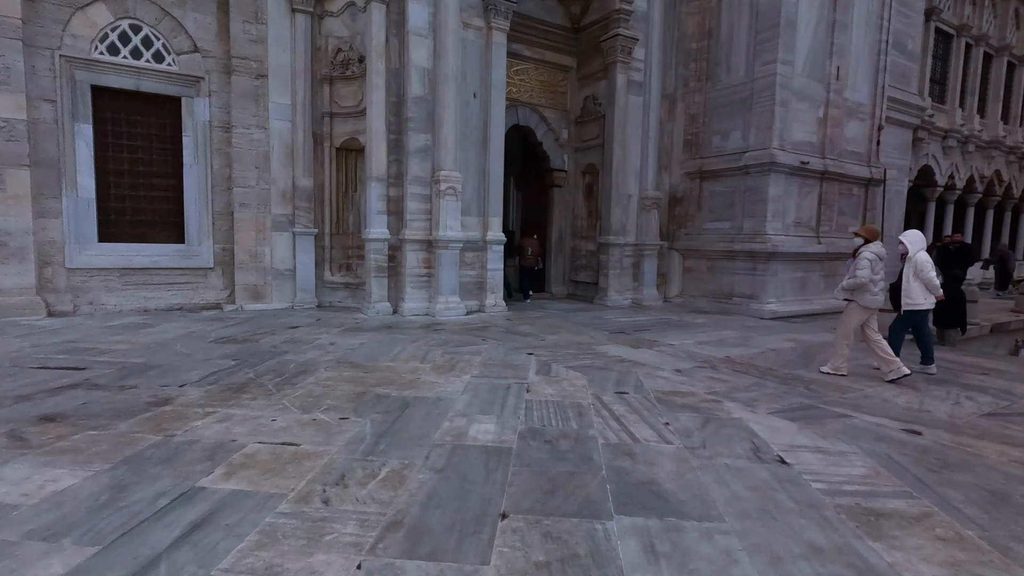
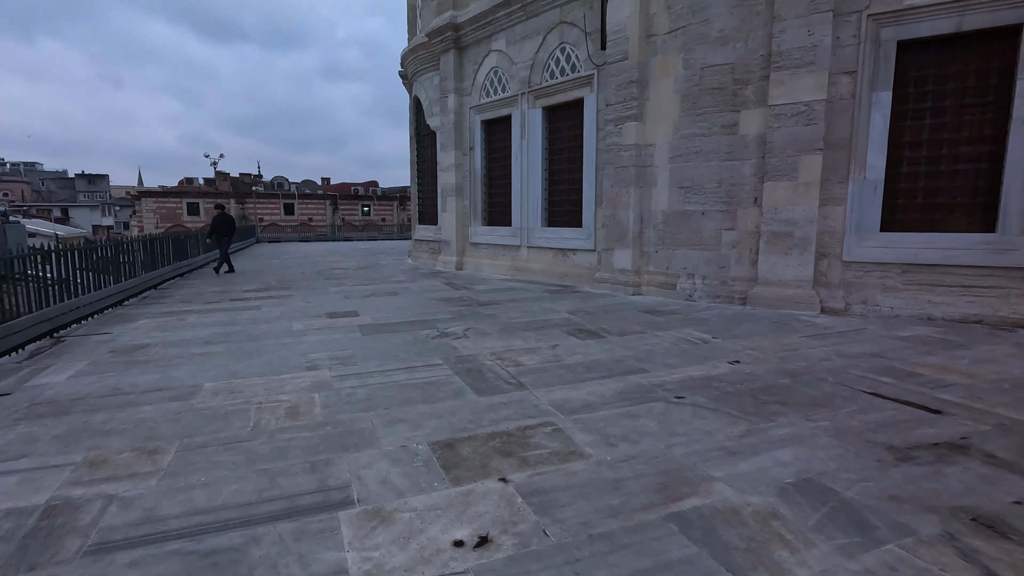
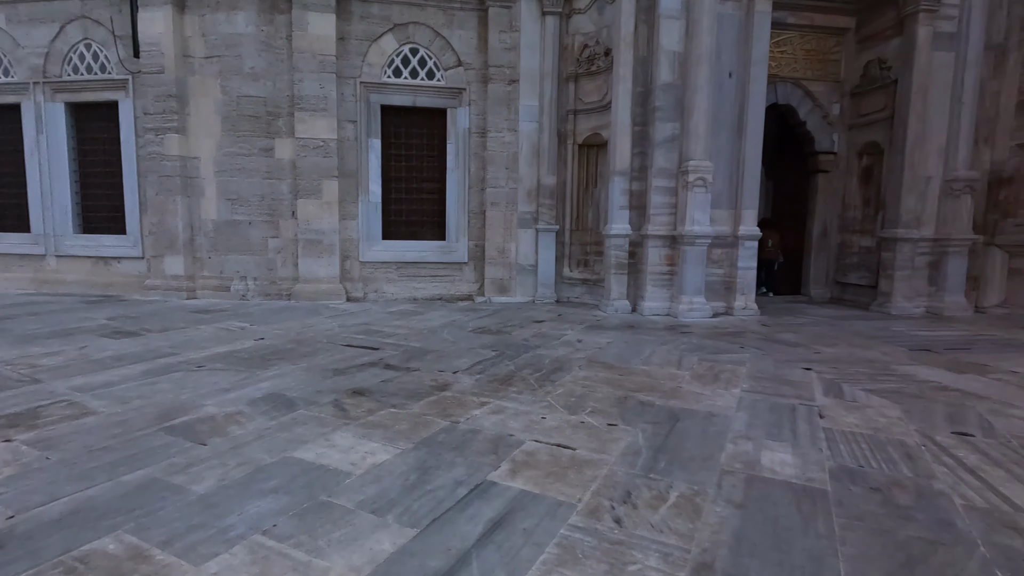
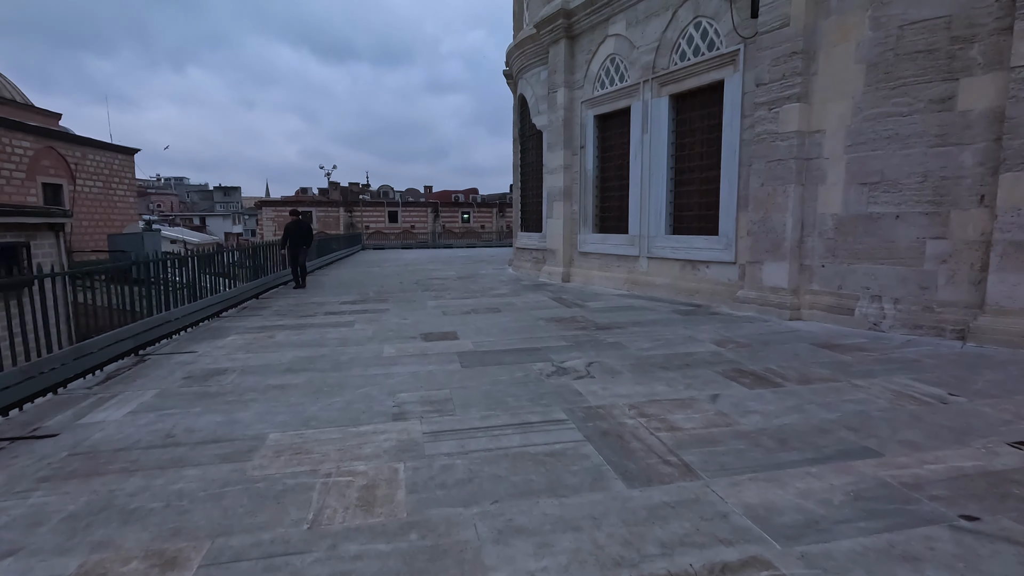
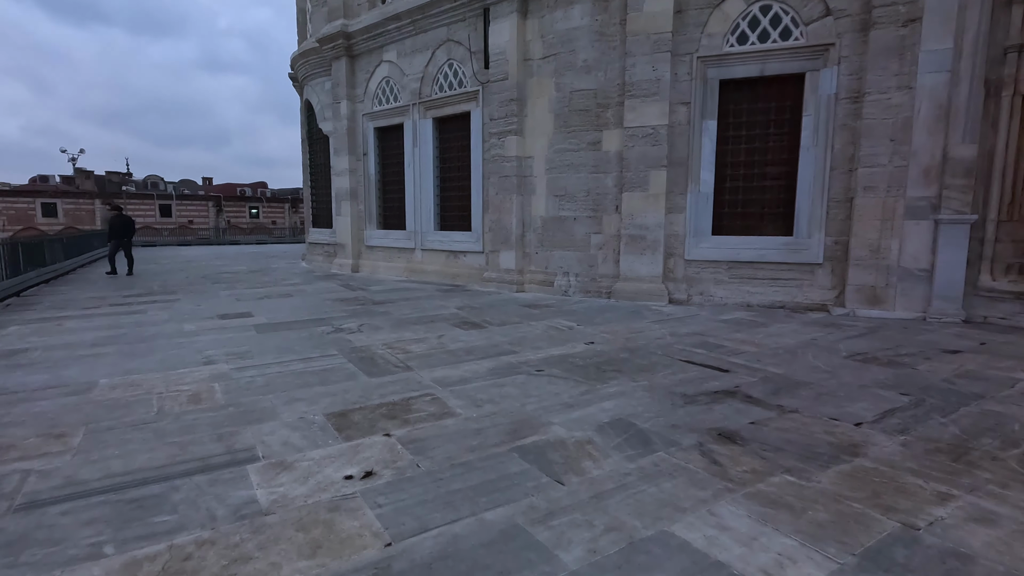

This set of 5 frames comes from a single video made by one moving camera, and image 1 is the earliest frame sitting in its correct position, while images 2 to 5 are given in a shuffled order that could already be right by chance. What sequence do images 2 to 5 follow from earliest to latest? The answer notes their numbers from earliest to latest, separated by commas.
3, 5, 2, 4
